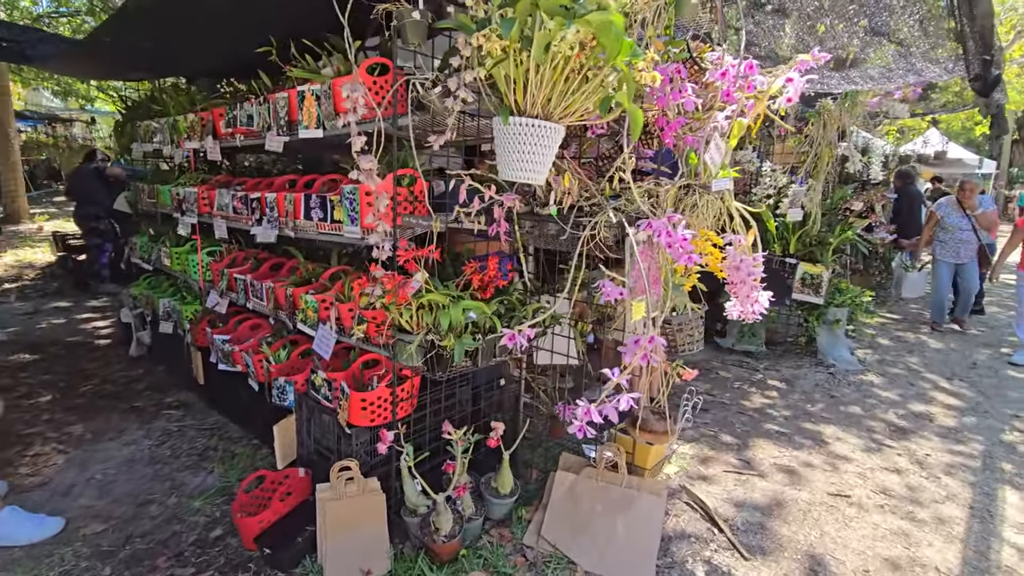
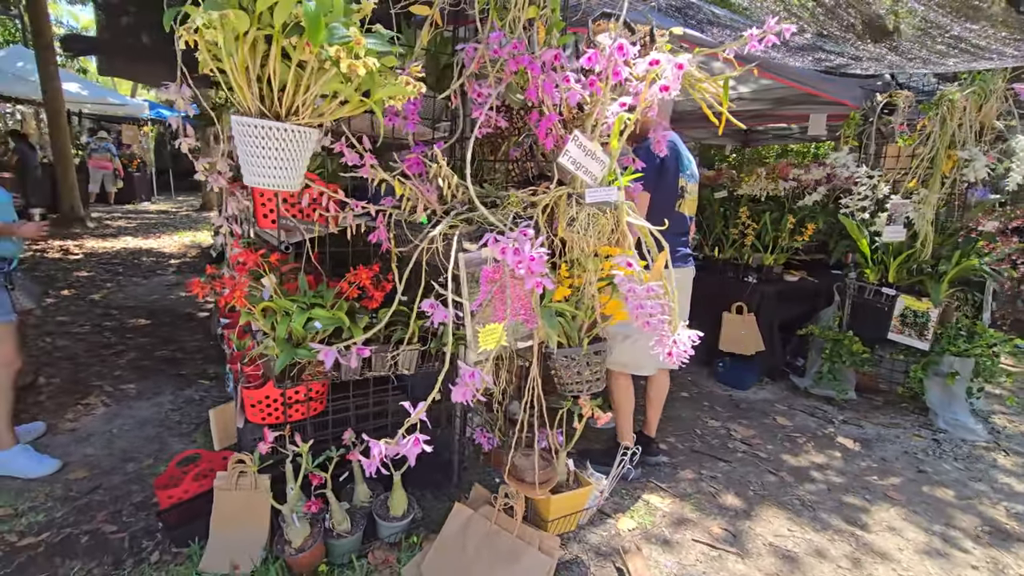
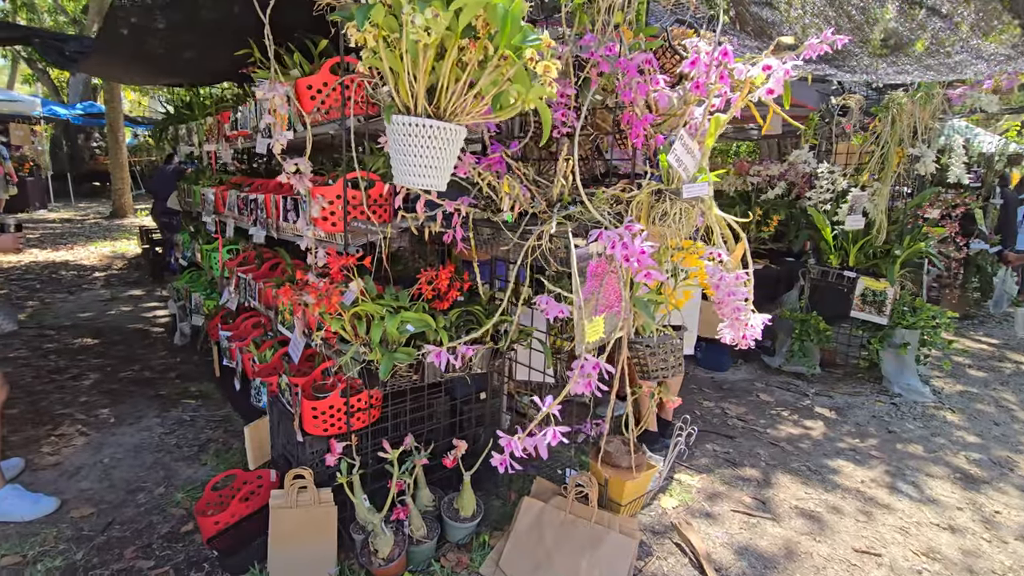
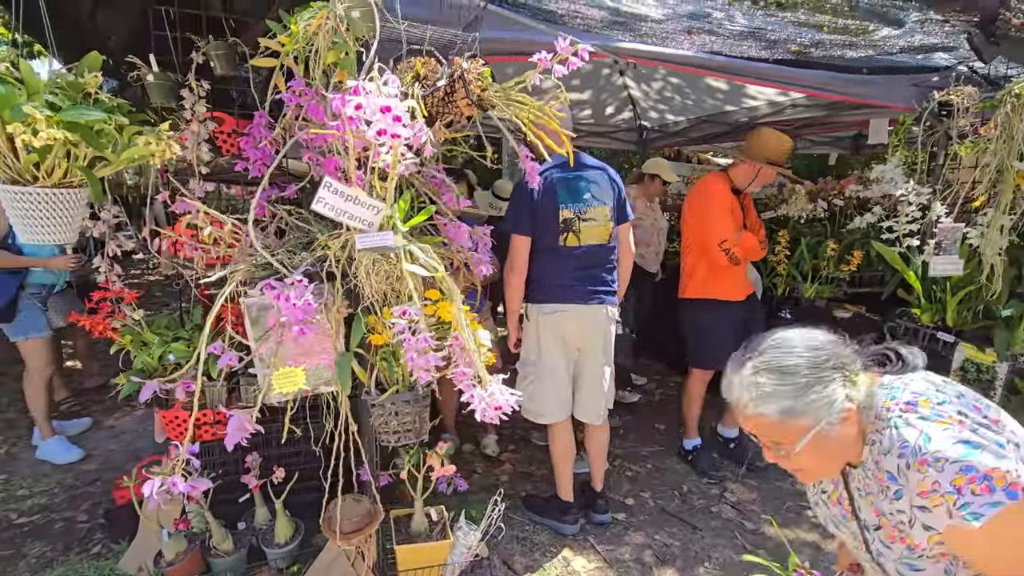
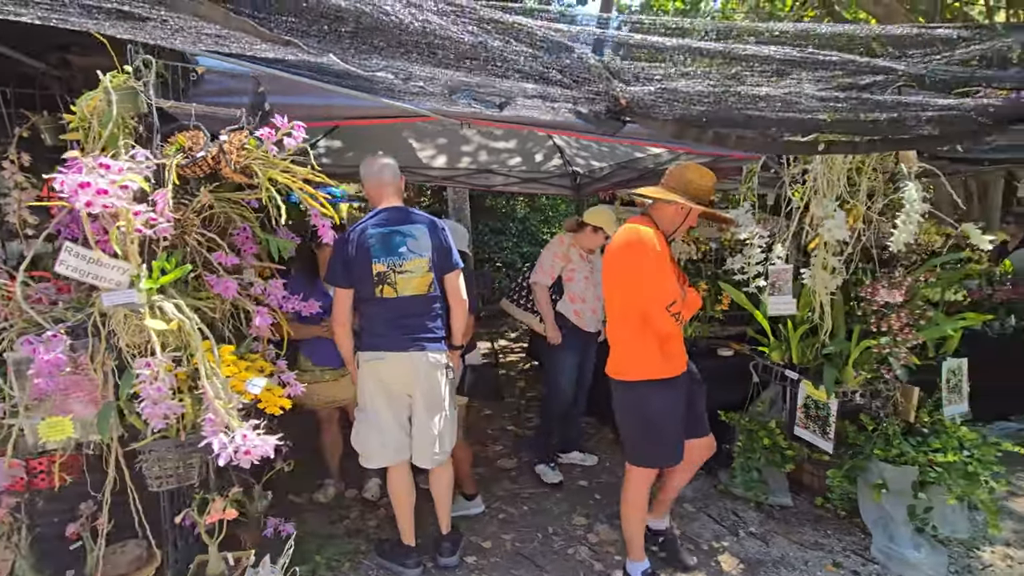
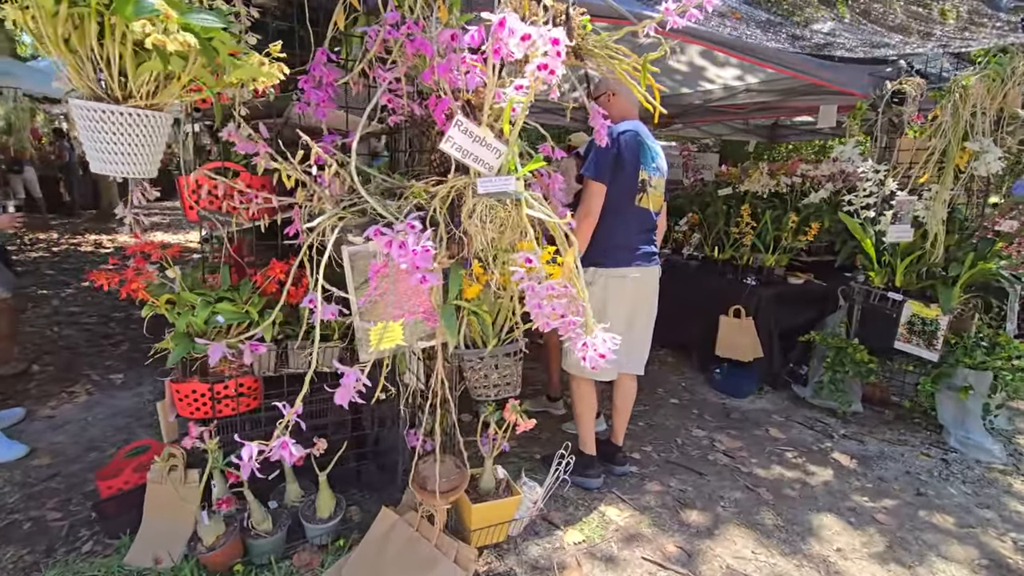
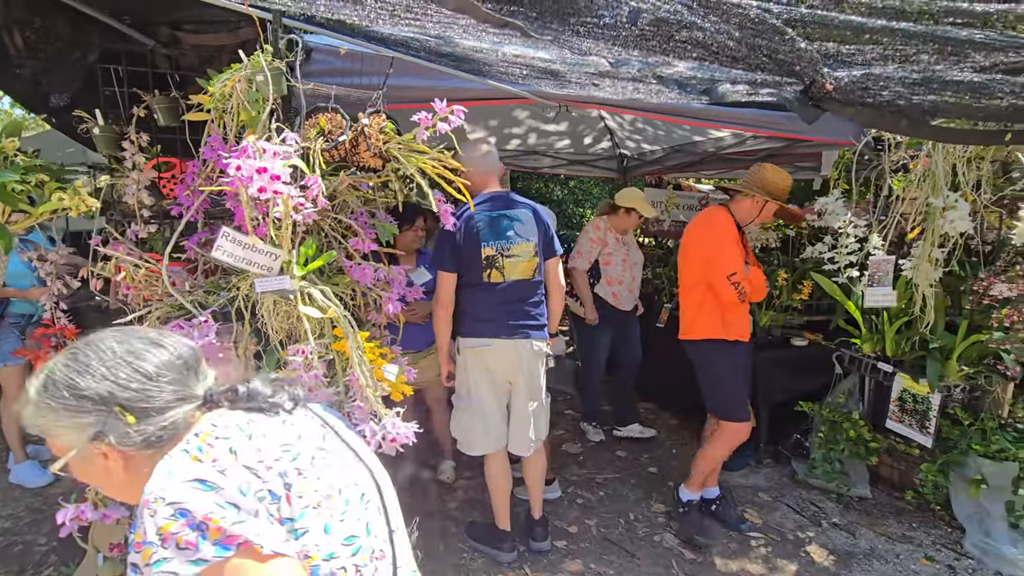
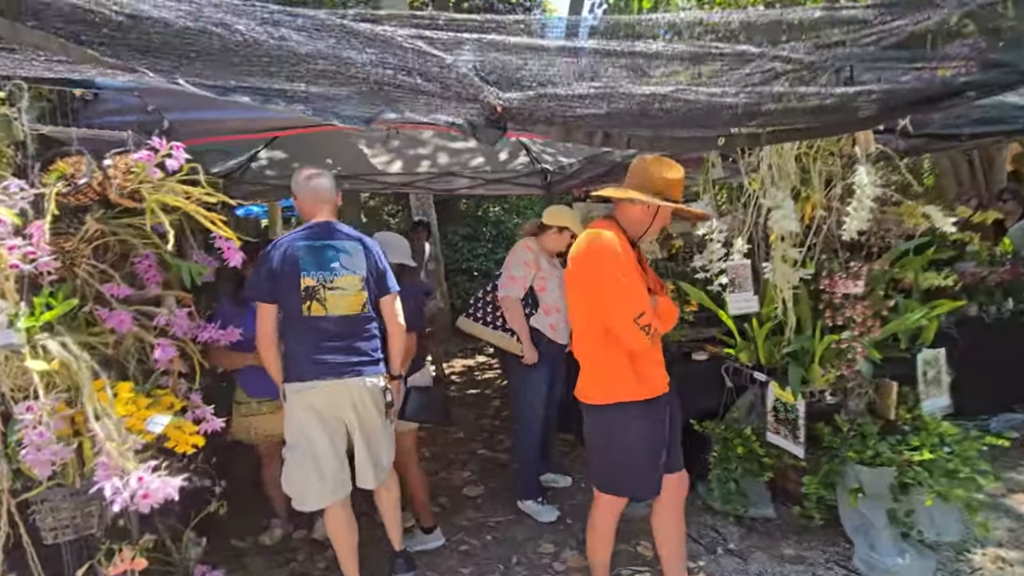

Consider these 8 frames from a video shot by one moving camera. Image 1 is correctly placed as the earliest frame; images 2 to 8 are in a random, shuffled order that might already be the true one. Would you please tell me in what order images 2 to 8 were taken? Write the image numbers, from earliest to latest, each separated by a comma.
3, 2, 6, 4, 7, 5, 8
